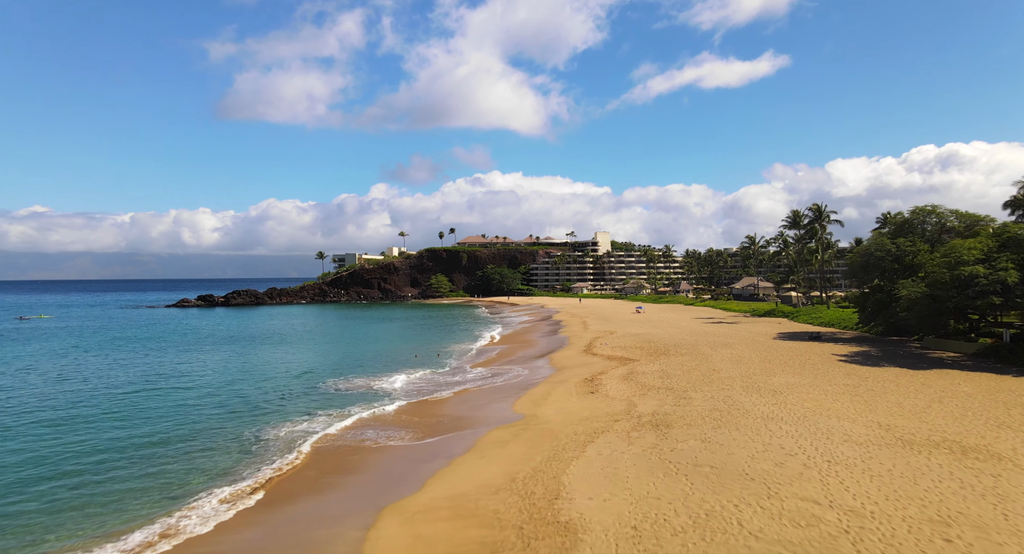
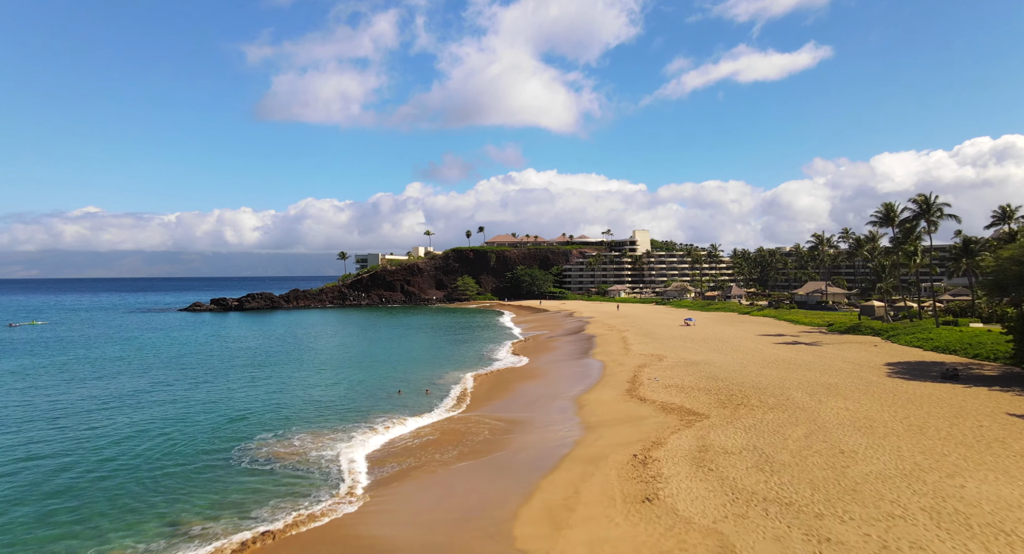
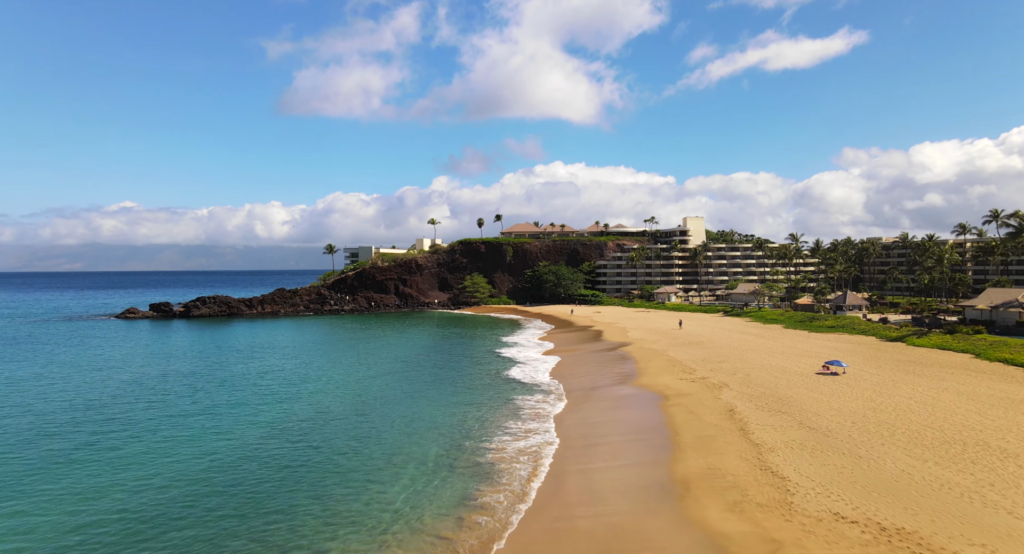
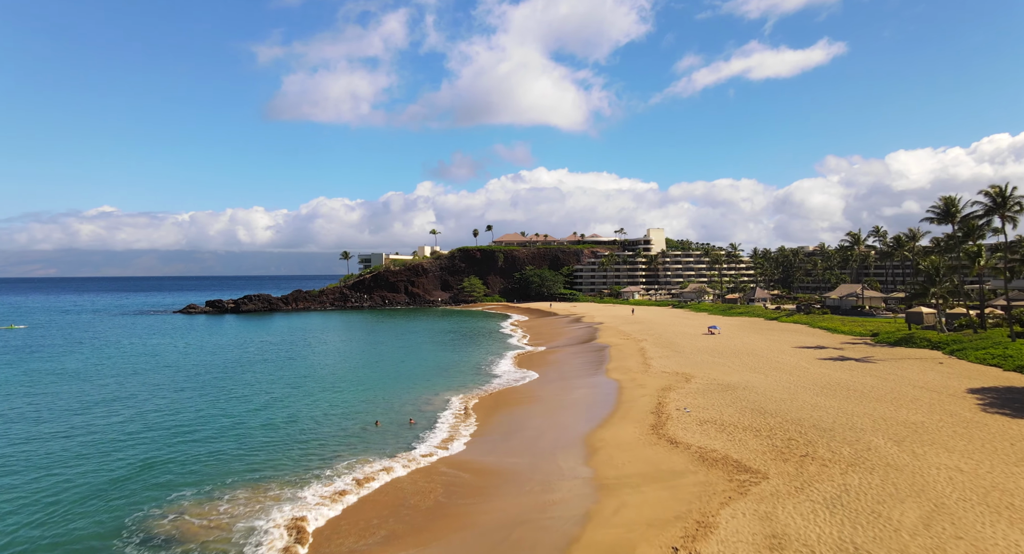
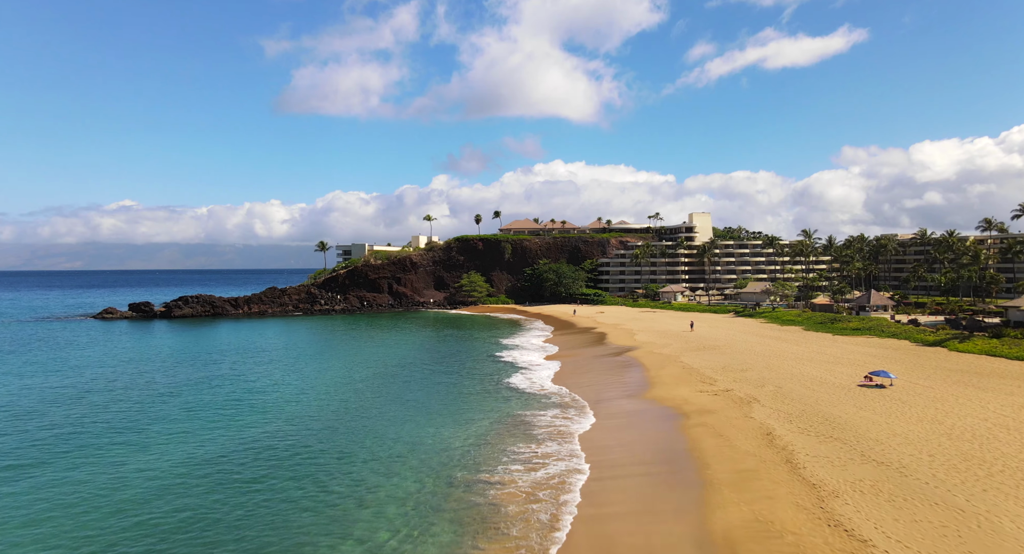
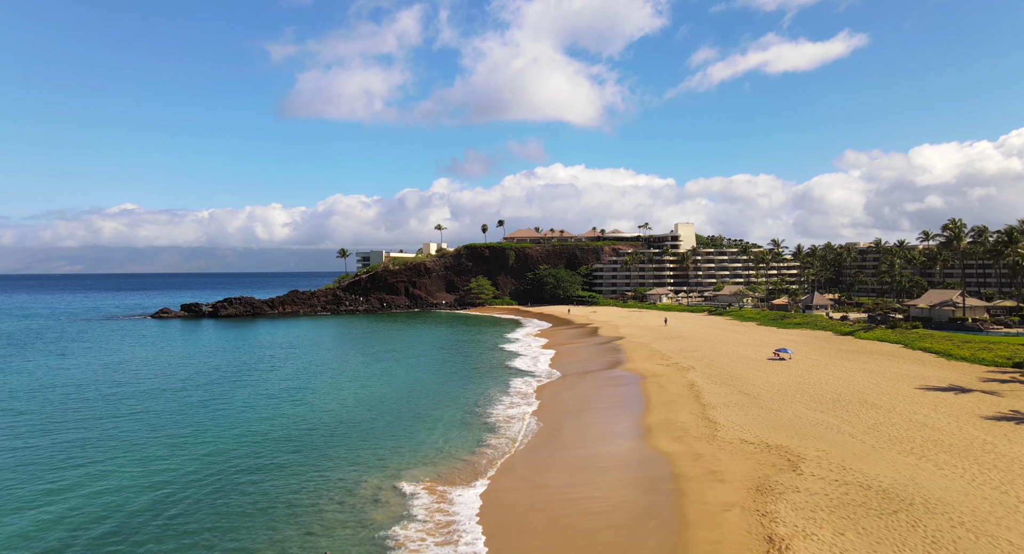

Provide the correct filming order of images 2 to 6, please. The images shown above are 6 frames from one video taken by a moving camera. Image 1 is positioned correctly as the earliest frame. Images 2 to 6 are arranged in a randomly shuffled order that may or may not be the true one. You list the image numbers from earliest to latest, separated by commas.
2, 4, 6, 3, 5
